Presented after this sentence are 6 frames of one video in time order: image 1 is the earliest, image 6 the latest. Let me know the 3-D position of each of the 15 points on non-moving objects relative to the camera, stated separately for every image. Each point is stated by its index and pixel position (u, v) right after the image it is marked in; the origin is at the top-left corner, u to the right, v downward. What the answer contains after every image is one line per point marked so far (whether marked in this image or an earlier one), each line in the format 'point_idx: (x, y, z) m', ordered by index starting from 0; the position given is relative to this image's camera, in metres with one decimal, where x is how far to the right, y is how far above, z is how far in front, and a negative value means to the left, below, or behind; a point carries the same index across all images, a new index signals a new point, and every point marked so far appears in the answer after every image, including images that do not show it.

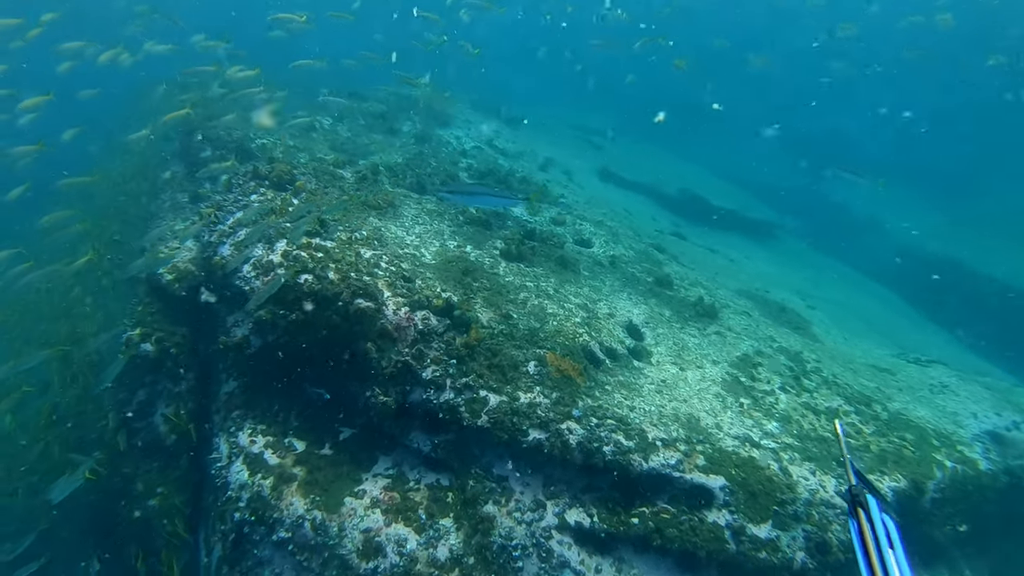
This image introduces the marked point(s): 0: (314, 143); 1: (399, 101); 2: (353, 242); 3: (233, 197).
0: (-2.5, +1.8, +10.2) m
1: (-1.9, +3.2, +13.5) m
2: (-1.2, +0.4, +6.3) m
3: (-2.5, +0.8, +7.1) m
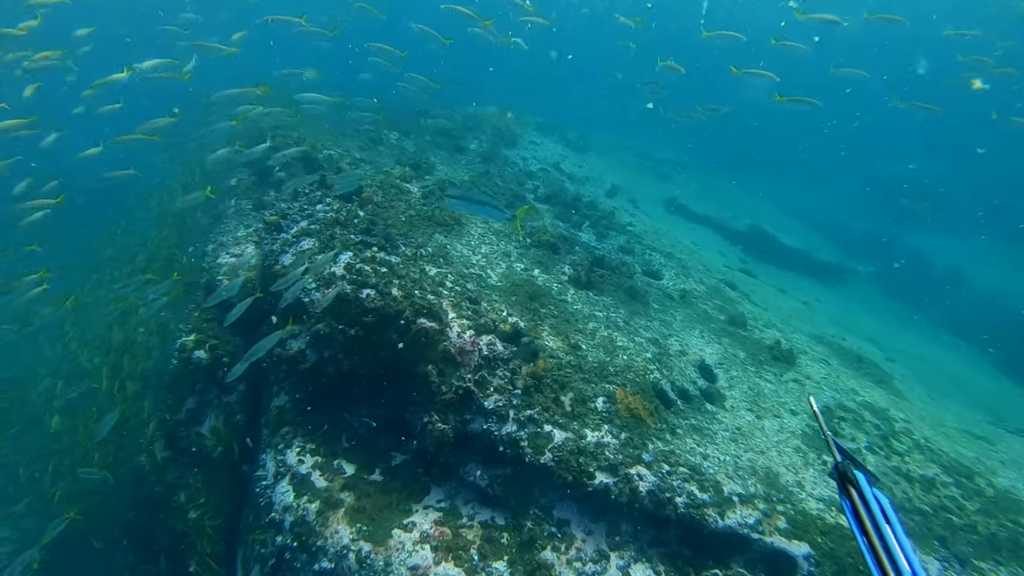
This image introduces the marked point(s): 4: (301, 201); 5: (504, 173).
0: (-1.7, +1.7, +10.1) m
1: (-0.8, +2.8, +13.3) m
2: (-0.7, +0.2, +6.0) m
3: (-1.8, +0.7, +6.9) m
4: (-1.8, +0.8, +6.9) m
5: (-0.1, +1.5, +10.4) m
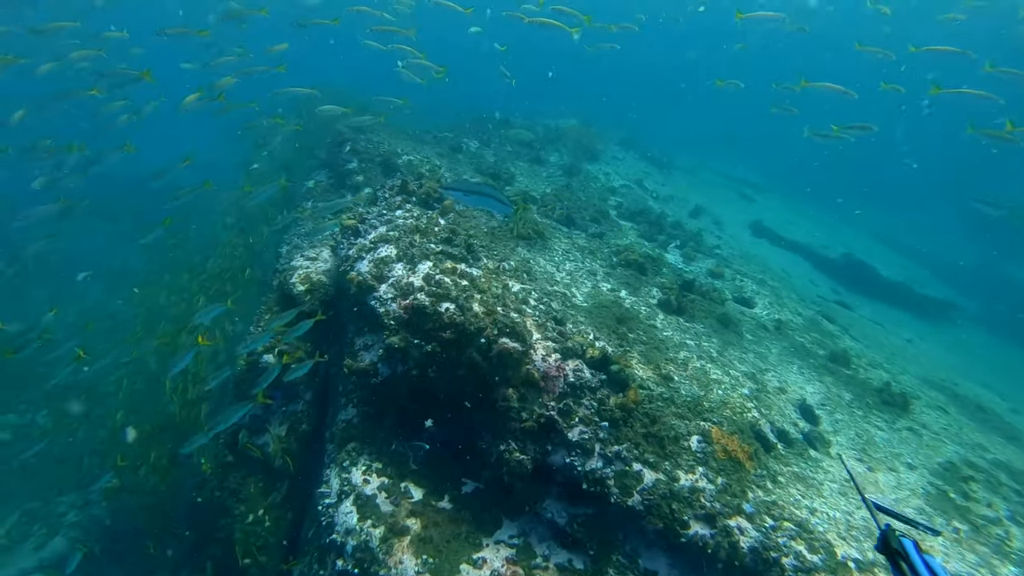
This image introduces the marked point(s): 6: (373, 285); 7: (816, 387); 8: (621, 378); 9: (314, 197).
0: (-0.6, +1.5, +9.8) m
1: (+0.6, +2.6, +13.0) m
2: (-0.1, +0.1, +5.7) m
3: (-1.1, +0.6, +6.7) m
4: (-1.1, +0.7, +6.7) m
5: (+0.9, +1.3, +10.0) m
6: (-0.9, 0.0, +5.5) m
7: (+2.3, -0.7, +6.0) m
8: (+0.7, -0.5, +4.8) m
9: (-2.2, +1.0, +9.0) m
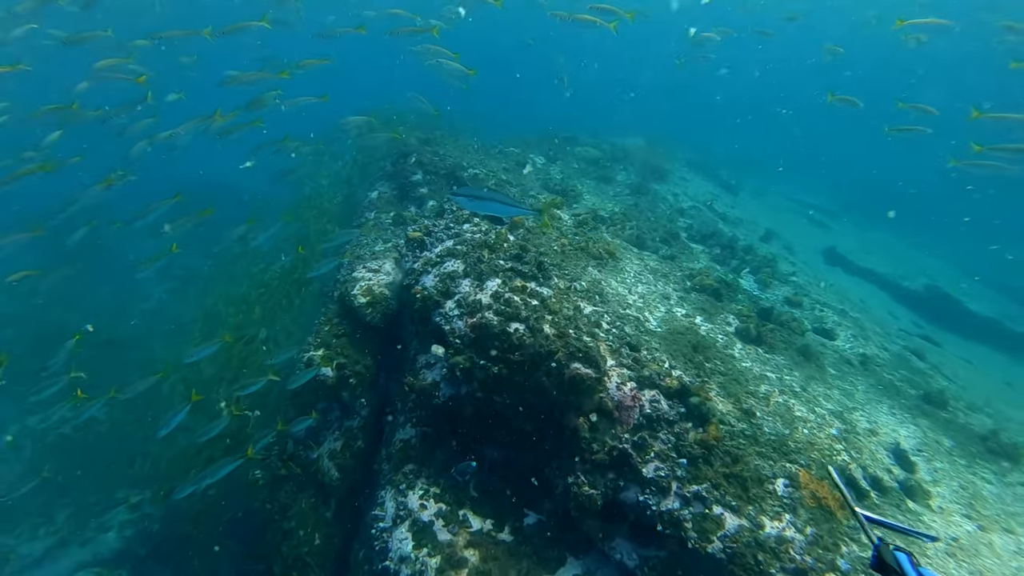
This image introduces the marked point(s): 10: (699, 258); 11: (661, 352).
0: (+0.2, +1.3, +9.6) m
1: (+1.6, +2.2, +12.7) m
2: (+0.4, 0.0, +5.4) m
3: (-0.5, +0.5, +6.5) m
4: (-0.5, +0.6, +6.5) m
5: (+1.7, +1.0, +9.6) m
6: (-0.5, -0.1, +5.3) m
7: (+2.7, -1.0, +5.5) m
8: (+1.0, -0.7, +4.4) m
9: (-1.5, +0.9, +8.8) m
10: (+1.8, +0.3, +7.7) m
11: (+0.9, -0.4, +5.0) m
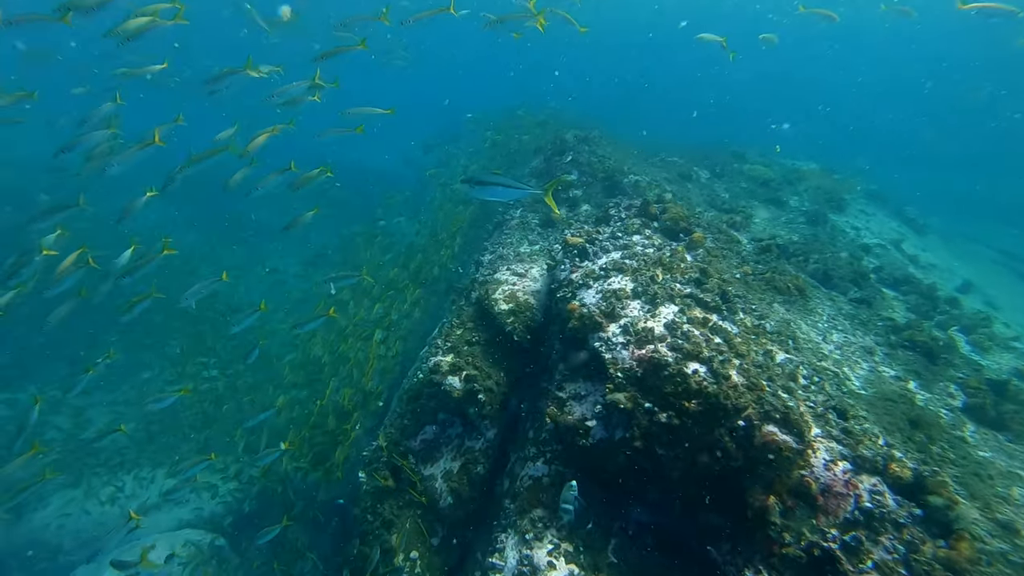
0: (+1.9, +1.0, +8.6) m
1: (+3.9, +1.7, +11.5) m
2: (+1.4, -0.2, +4.4) m
3: (+0.7, +0.4, +5.6) m
4: (+0.7, +0.4, +5.6) m
5: (+3.4, +0.5, +8.4) m
6: (+0.5, -0.2, +4.4) m
7: (+3.5, -1.5, +4.2) m
8: (+1.8, -1.0, +3.4) m
9: (+0.1, +0.8, +8.1) m
10: (+3.1, -0.2, +6.5) m
11: (+1.8, -0.7, +4.0) m
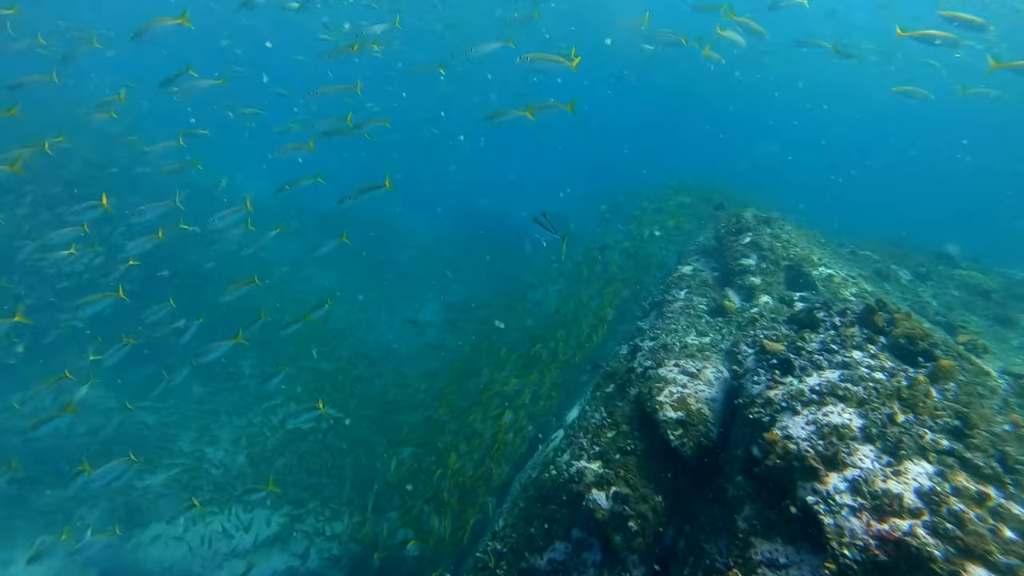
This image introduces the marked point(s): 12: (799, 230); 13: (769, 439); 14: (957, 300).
0: (+3.4, -0.1, +7.2) m
1: (+5.9, +0.1, +9.8) m
2: (+2.1, -0.9, +3.1) m
3: (+1.7, -0.3, +4.5) m
4: (+1.7, -0.3, +4.5) m
5: (+4.8, -0.7, +6.8) m
6: (+1.3, -0.7, +3.3) m
7: (+4.1, -2.3, +2.5) m
8: (+2.3, -1.6, +2.0) m
9: (+1.6, 0.0, +7.0) m
10: (+4.2, -1.2, +4.9) m
11: (+2.4, -1.3, +2.6) m
12: (+3.3, +0.7, +9.2) m
13: (+1.1, -0.7, +3.5) m
14: (+4.5, -0.1, +8.3) m
